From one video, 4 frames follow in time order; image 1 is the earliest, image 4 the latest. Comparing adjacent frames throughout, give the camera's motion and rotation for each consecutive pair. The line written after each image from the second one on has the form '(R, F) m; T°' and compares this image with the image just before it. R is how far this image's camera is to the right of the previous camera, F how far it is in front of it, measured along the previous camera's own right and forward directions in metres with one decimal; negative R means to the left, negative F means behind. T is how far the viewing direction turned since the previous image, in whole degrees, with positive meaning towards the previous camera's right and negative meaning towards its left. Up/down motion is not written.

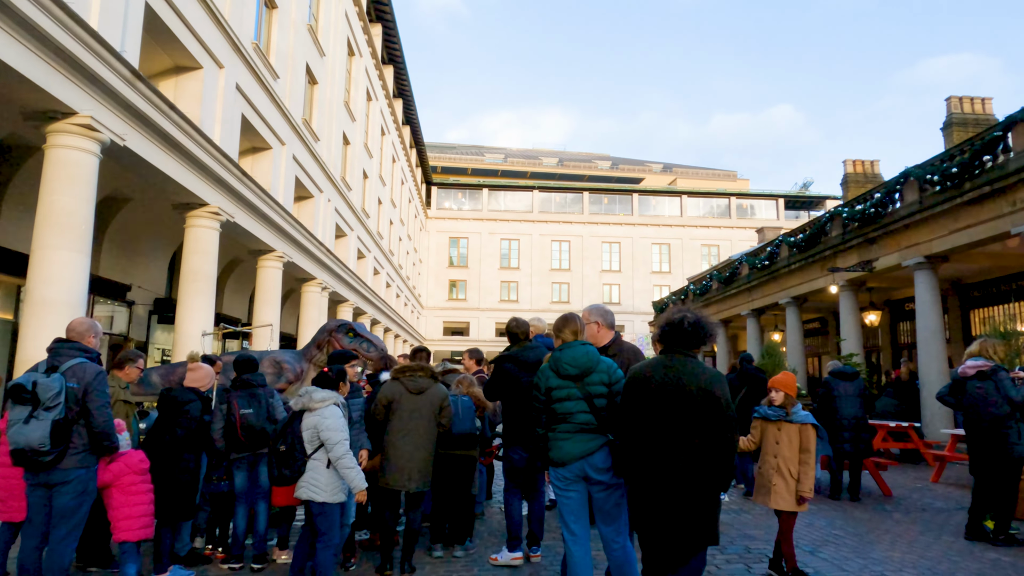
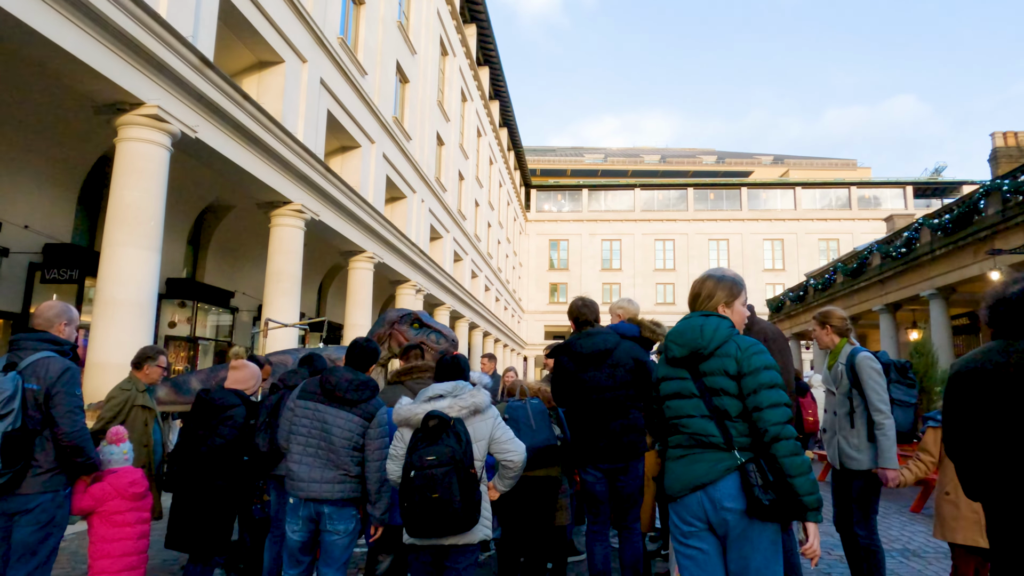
(+0.1, +1.2) m; -9°
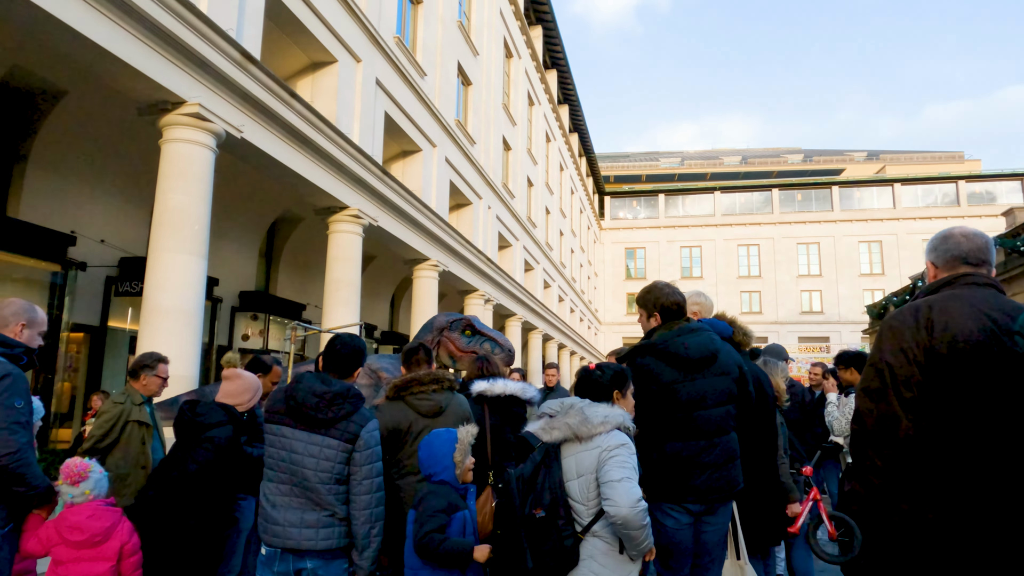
(+0.1, +0.9) m; -6°
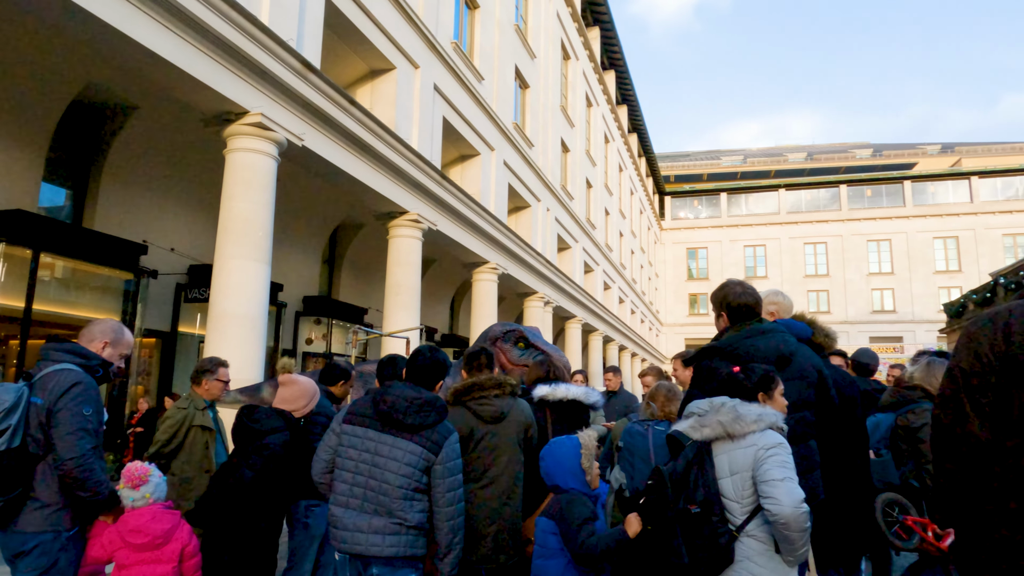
(0.0, +0.1) m; -5°
